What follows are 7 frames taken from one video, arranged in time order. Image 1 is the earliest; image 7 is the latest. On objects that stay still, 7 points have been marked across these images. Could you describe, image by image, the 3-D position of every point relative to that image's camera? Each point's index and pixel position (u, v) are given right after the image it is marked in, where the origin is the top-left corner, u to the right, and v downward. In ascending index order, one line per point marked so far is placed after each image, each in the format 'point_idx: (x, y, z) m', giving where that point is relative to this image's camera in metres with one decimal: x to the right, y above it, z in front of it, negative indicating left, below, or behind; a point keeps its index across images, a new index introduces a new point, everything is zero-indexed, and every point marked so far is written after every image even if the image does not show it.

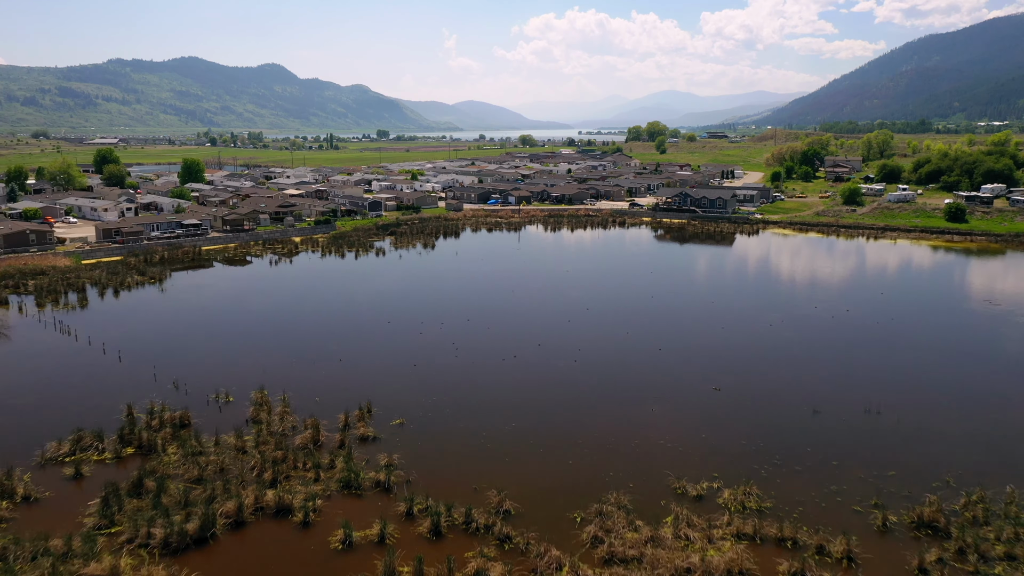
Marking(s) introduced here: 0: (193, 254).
0: (-9.7, +1.0, +19.4) m
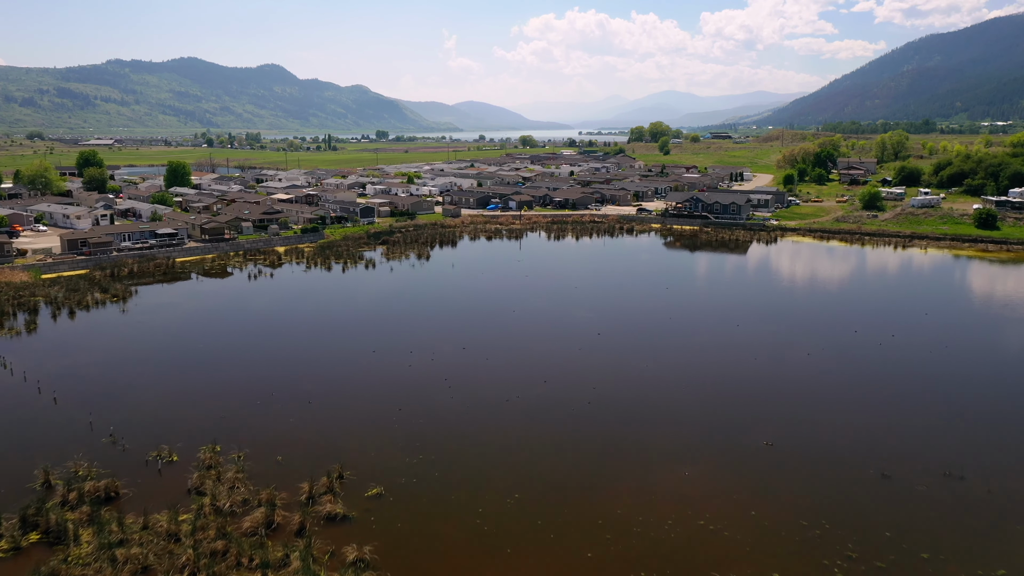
0: (-9.7, +0.6, +17.8) m
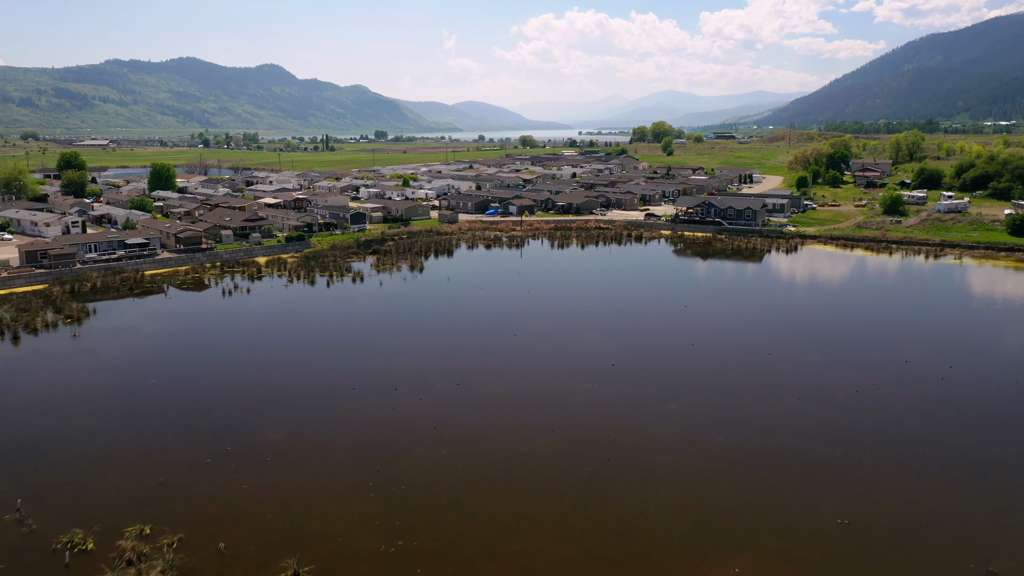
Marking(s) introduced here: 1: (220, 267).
0: (-9.6, +0.2, +16.3) m
1: (-8.2, +0.6, +18.0) m
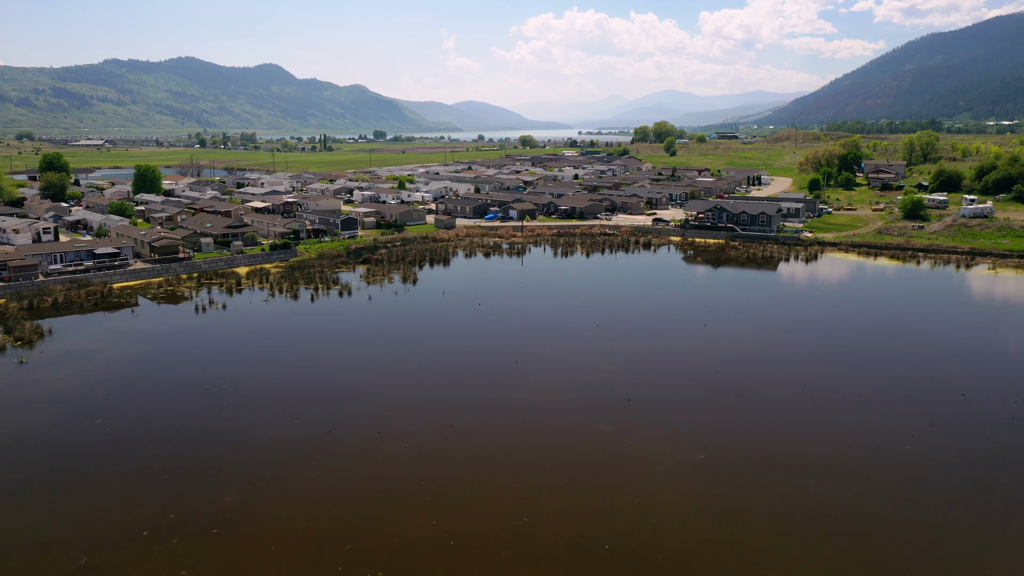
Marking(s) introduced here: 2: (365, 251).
0: (-9.6, -0.2, +14.9) m
1: (-8.2, +0.3, +16.6) m
2: (-4.5, +1.1, +19.7) m
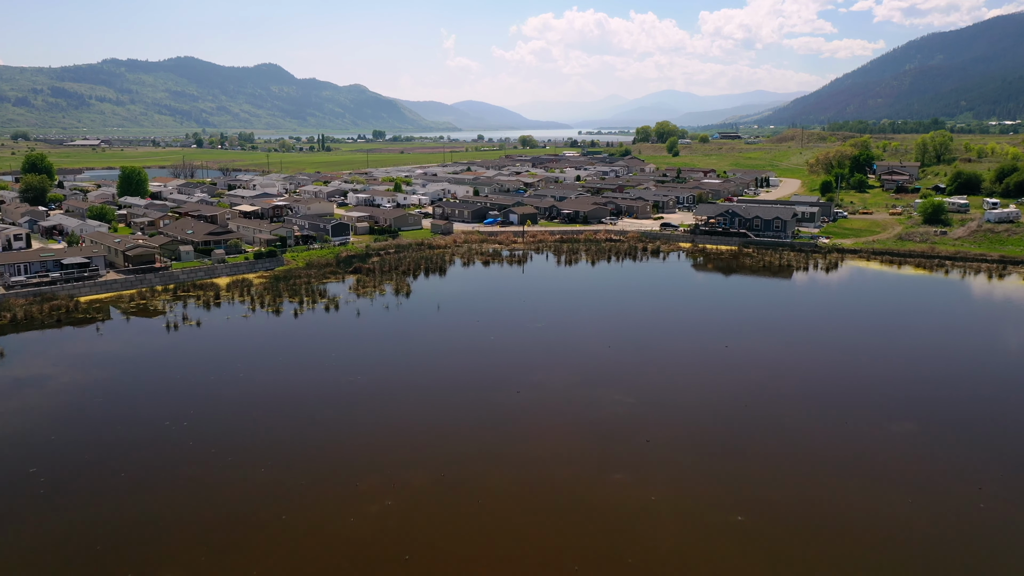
0: (-9.6, -0.5, +13.7) m
1: (-8.2, 0.0, +15.4) m
2: (-4.5, +0.8, +18.5) m
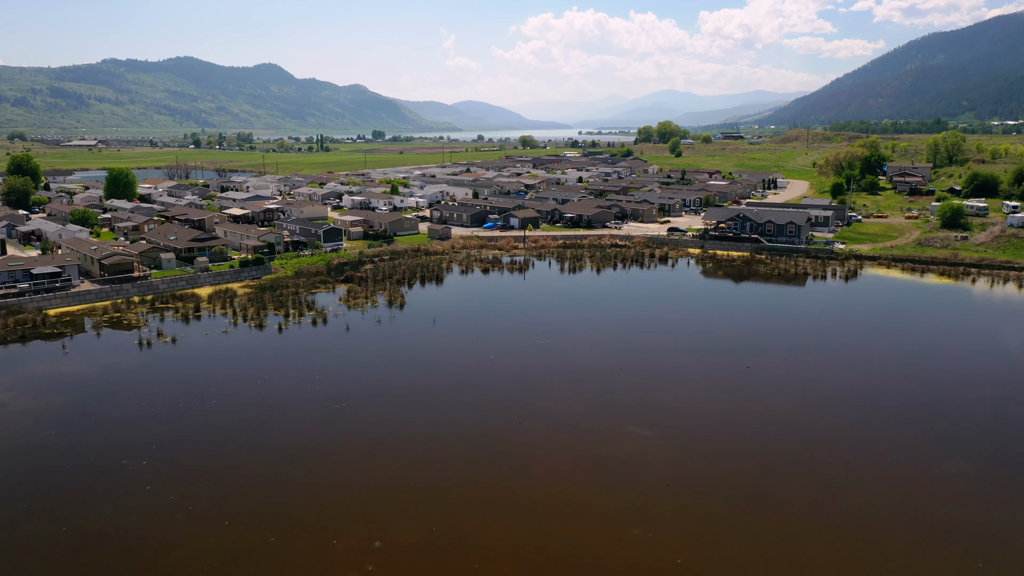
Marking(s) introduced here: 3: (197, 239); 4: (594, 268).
0: (-9.6, -0.7, +12.8) m
1: (-8.2, -0.3, +14.5) m
2: (-4.5, +0.6, +17.5) m
3: (-8.8, +1.4, +18.0) m
4: (+2.4, +0.6, +18.8) m
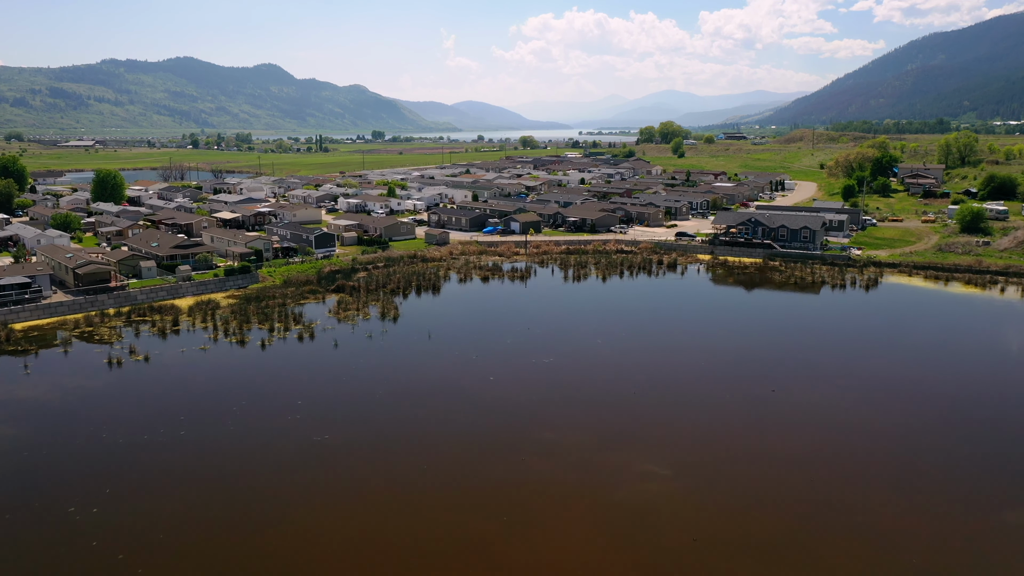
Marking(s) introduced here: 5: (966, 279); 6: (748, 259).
0: (-9.6, -1.0, +11.8) m
1: (-8.1, -0.5, +13.5) m
2: (-4.4, +0.3, +16.5) m
3: (-8.8, +1.1, +17.0) m
4: (+2.4, +0.3, +17.9) m
5: (+12.1, +0.2, +17.1) m
6: (+7.2, +0.9, +19.5) m
